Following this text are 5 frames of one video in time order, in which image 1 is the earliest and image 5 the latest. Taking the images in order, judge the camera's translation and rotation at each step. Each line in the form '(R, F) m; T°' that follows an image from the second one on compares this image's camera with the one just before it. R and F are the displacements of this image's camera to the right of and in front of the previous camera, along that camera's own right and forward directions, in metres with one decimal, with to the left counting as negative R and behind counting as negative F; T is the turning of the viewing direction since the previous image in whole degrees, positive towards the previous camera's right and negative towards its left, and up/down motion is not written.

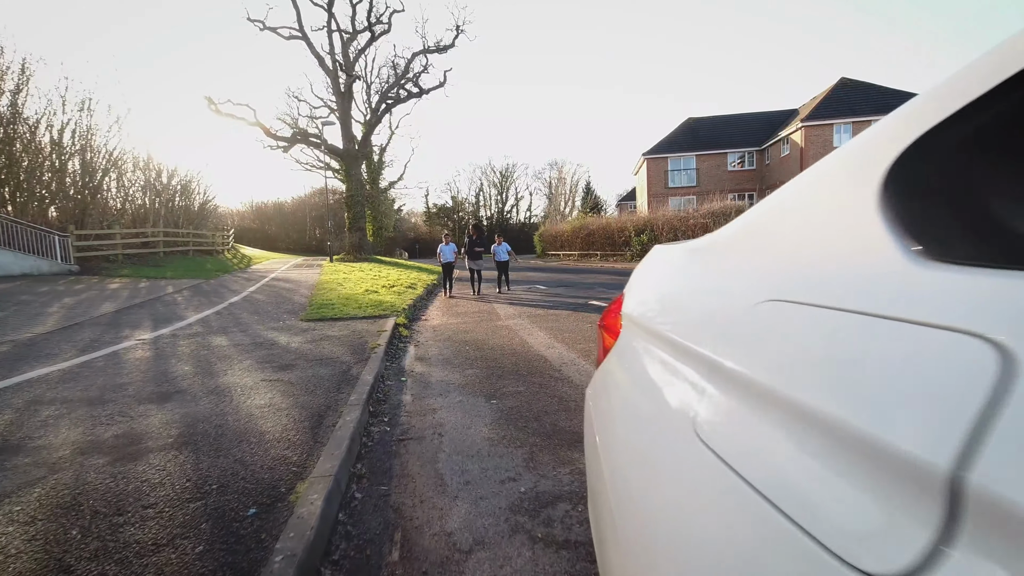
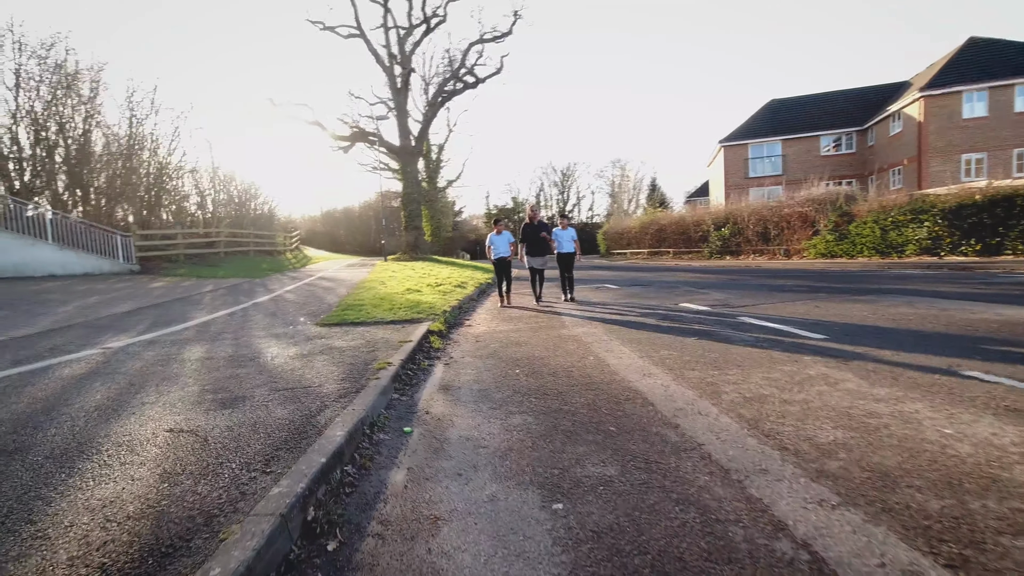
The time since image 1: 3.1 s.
(-0.1, +2.6) m; -8°
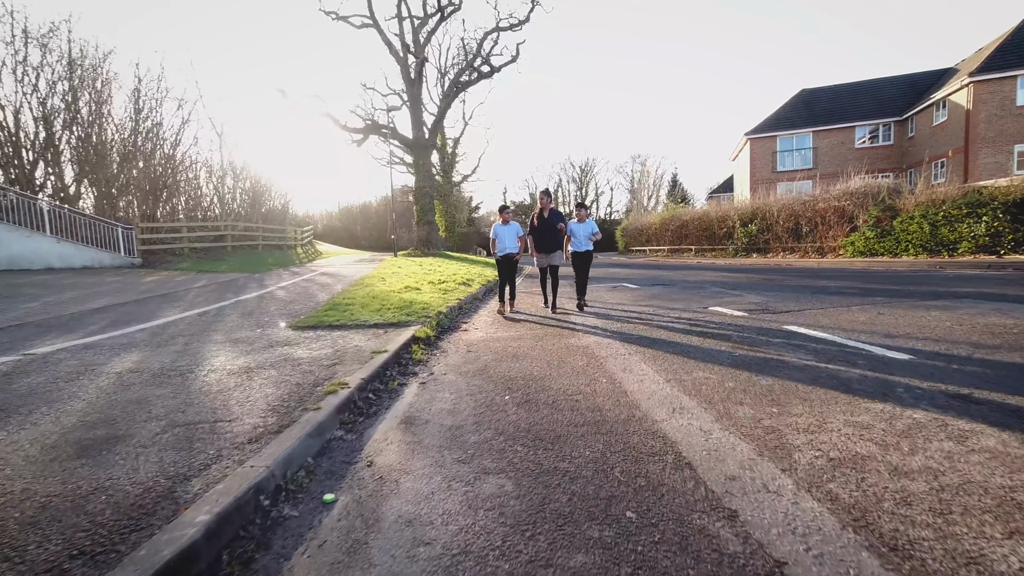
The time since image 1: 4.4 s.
(+0.3, +1.2) m; -2°
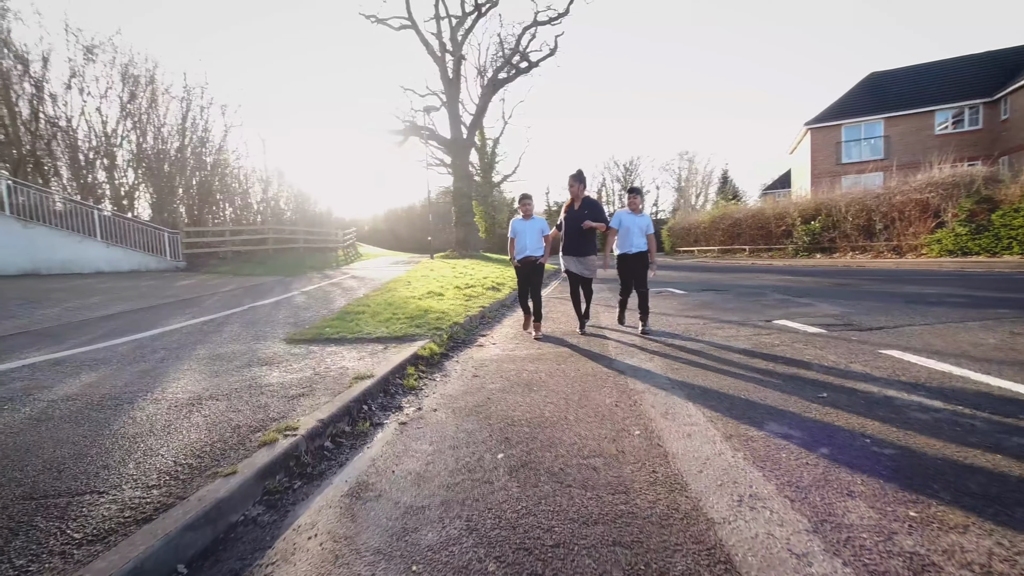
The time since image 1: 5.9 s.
(+0.3, +1.1) m; -5°
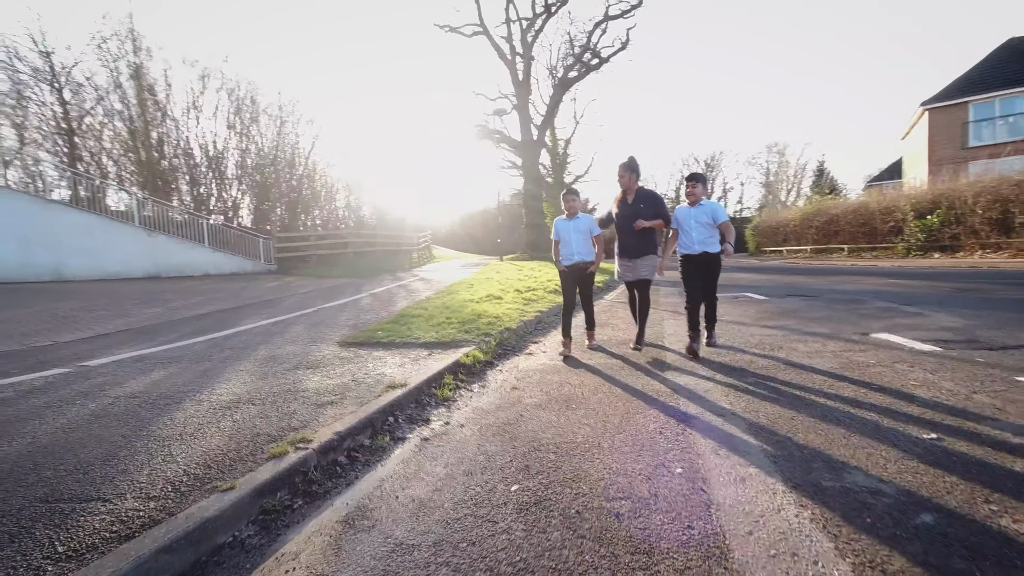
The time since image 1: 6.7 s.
(+0.3, +0.4) m; -9°
